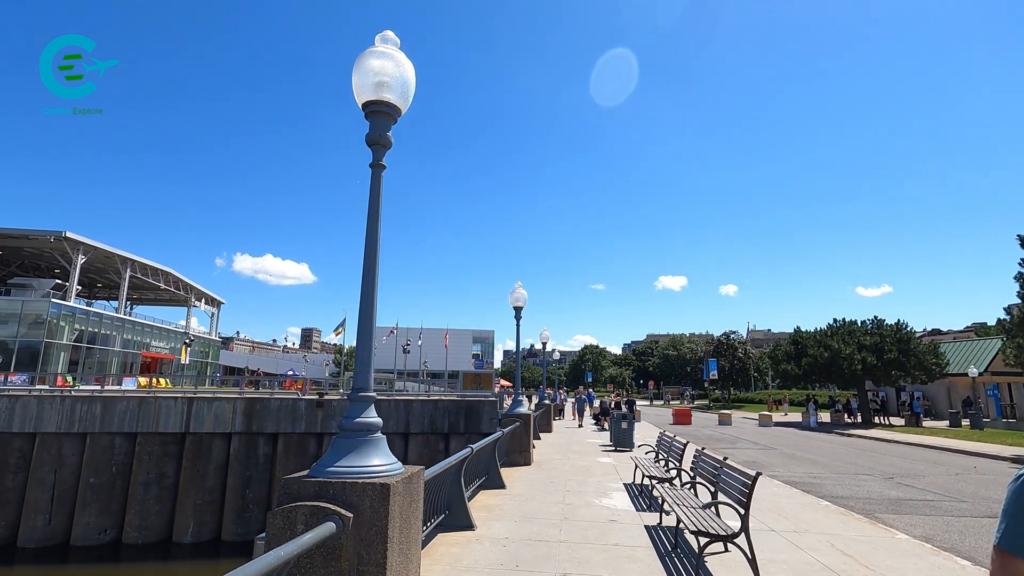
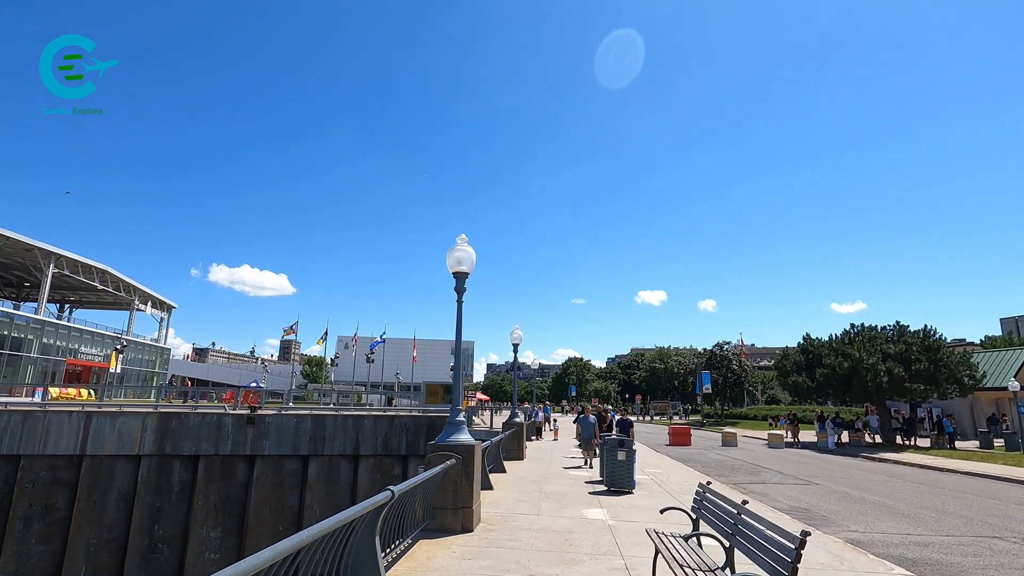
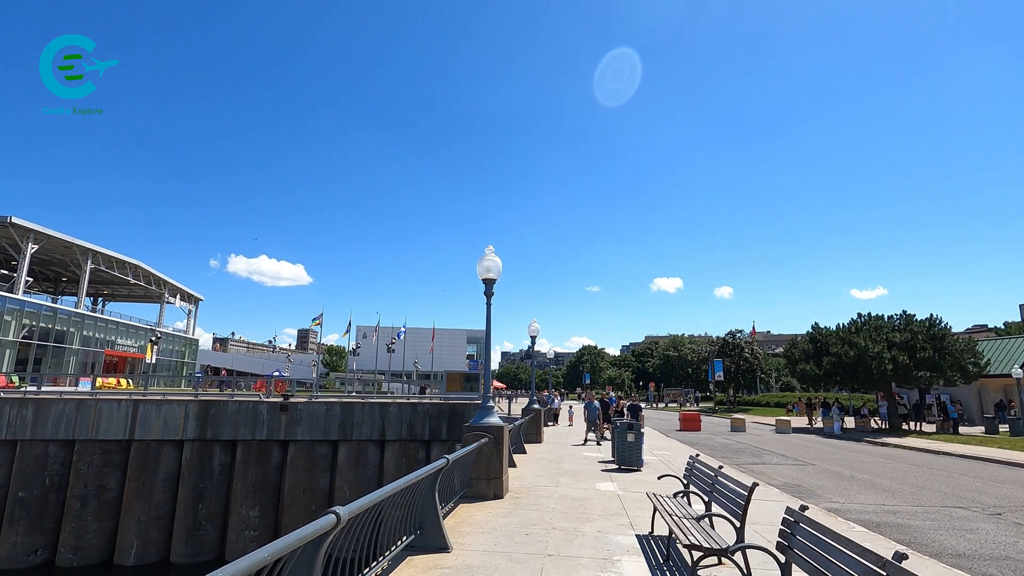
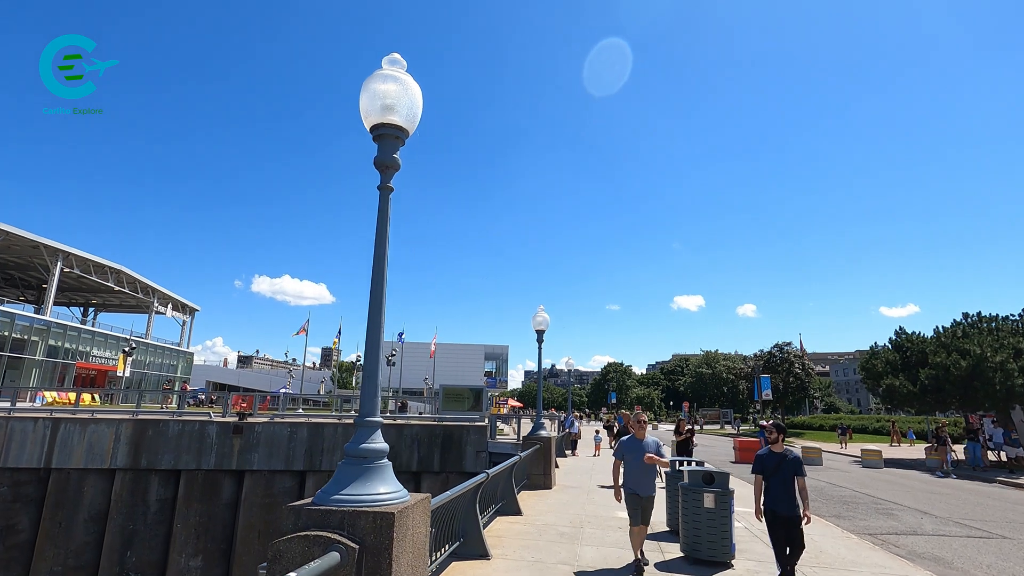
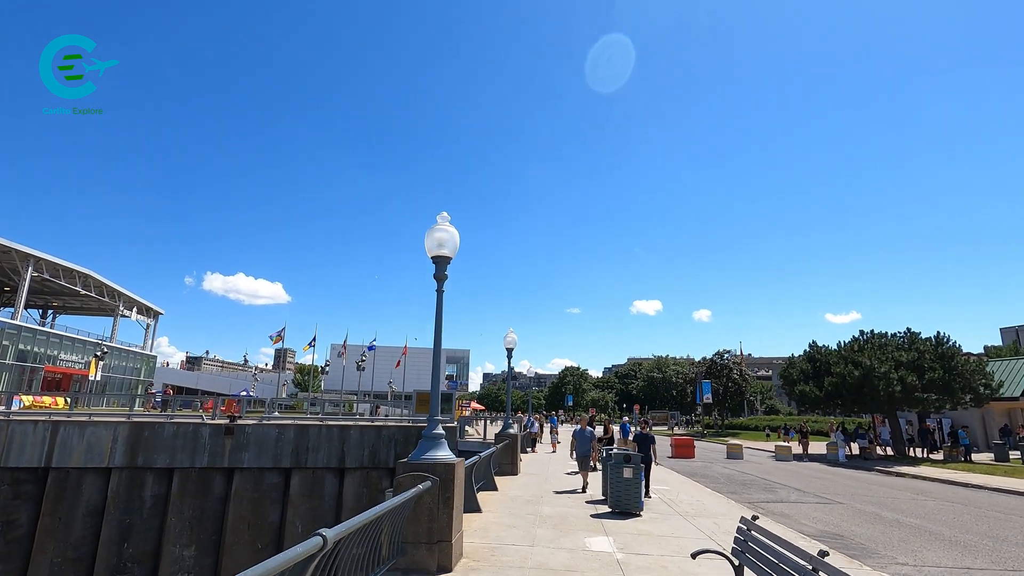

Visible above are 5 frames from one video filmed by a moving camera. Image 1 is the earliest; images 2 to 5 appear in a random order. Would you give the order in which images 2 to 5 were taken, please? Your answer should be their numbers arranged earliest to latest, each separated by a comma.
3, 2, 5, 4
